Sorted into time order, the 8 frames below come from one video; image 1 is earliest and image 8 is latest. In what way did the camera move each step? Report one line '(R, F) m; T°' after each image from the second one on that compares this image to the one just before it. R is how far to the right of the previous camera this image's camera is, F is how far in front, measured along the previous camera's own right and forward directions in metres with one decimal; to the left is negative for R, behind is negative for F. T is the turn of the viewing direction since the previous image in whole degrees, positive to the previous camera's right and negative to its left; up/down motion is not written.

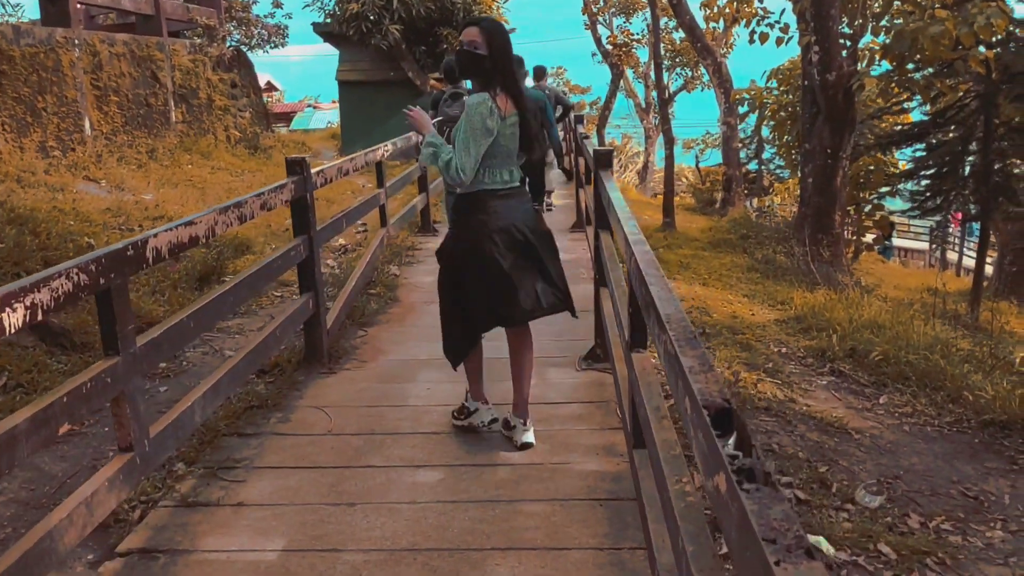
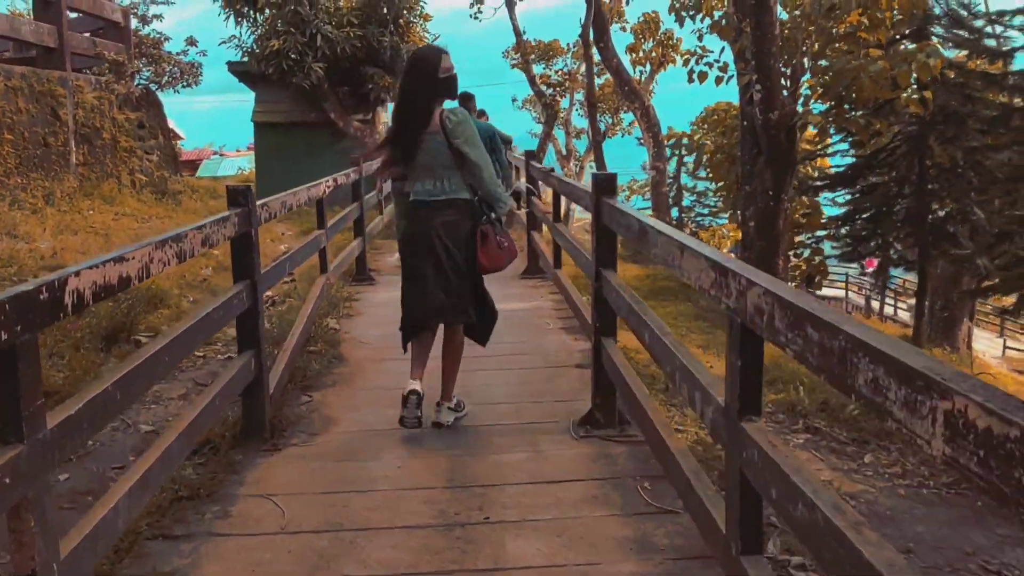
(-0.2, +0.6) m; +5°
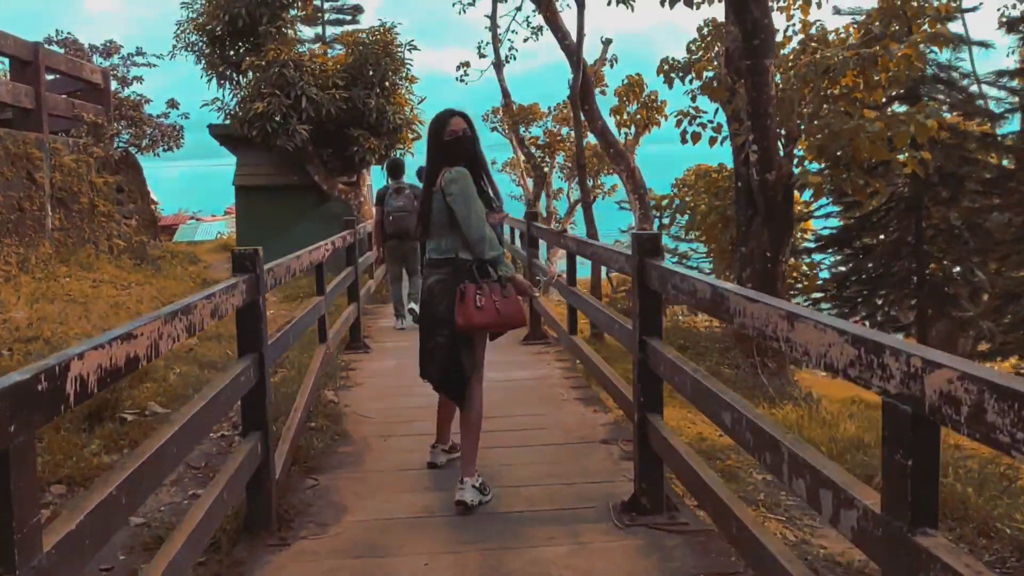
(-0.2, +0.3) m; +2°
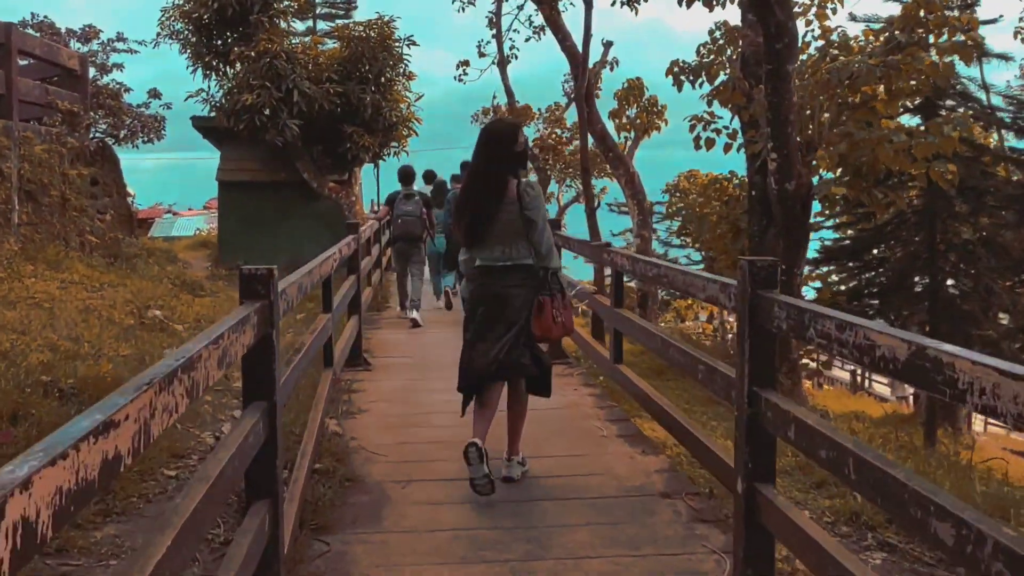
(-0.2, +0.6) m; +1°
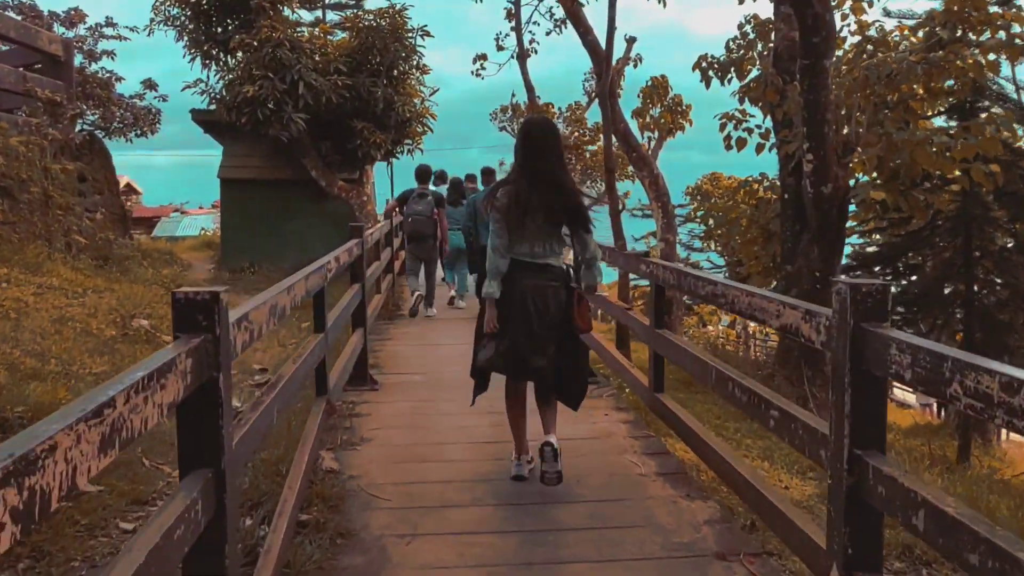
(0.0, +0.6) m; -1°
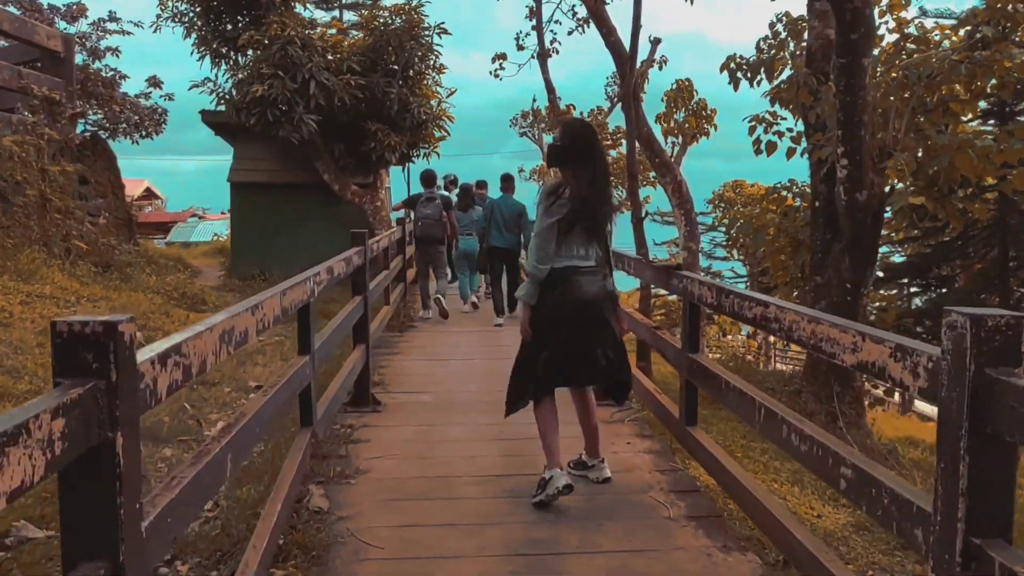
(0.0, +0.4) m; -1°
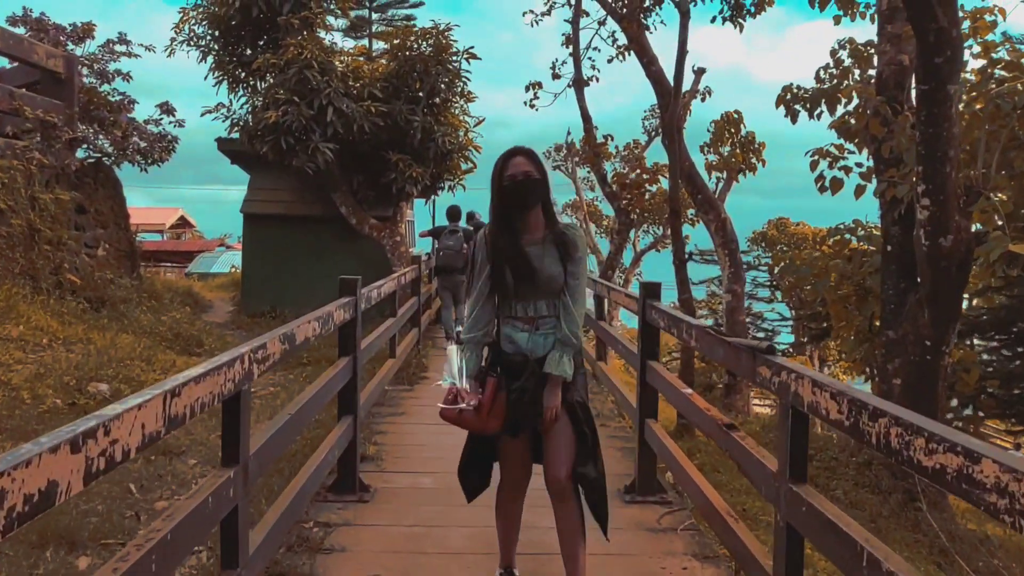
(0.0, +0.9) m; -2°
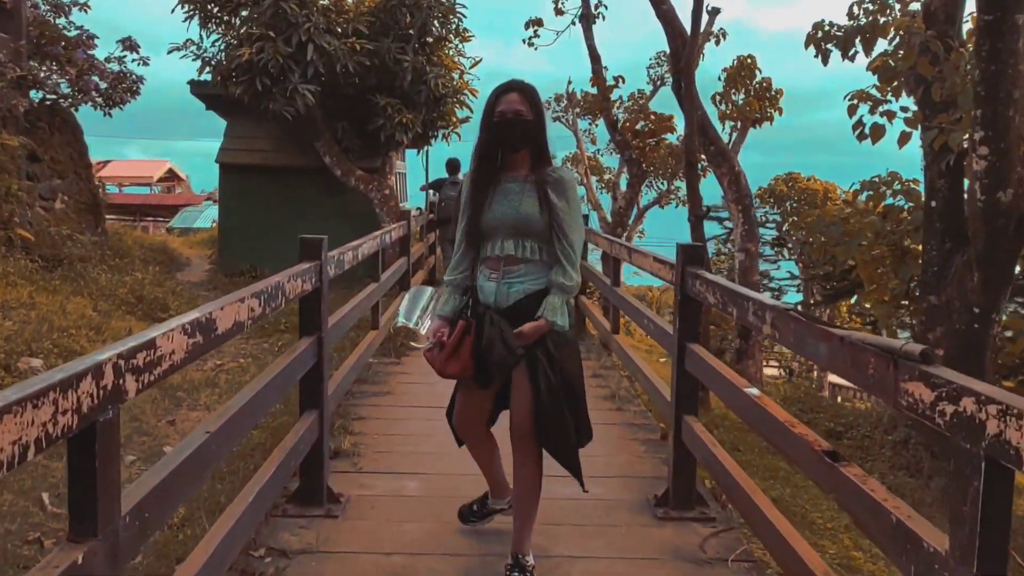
(0.0, +0.8) m; 0°
